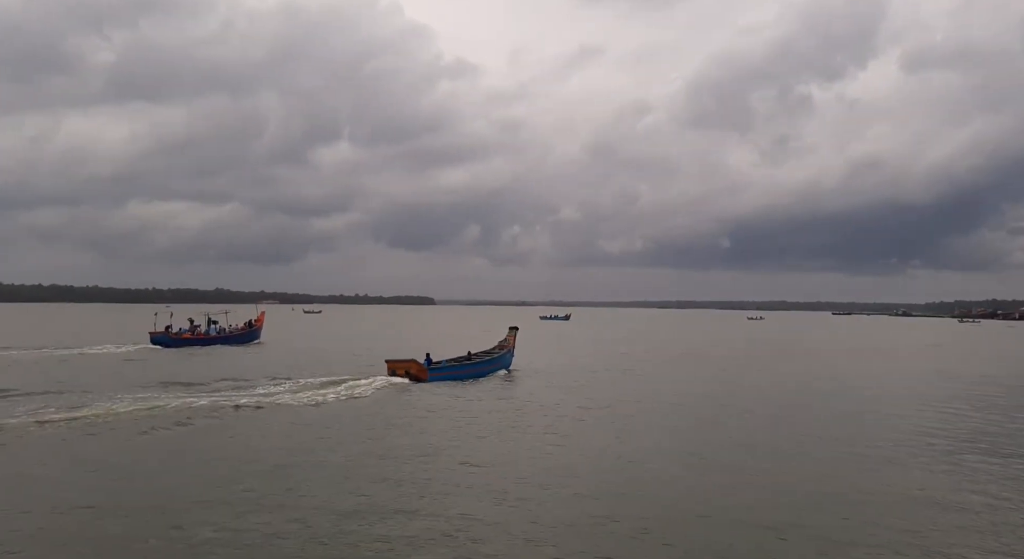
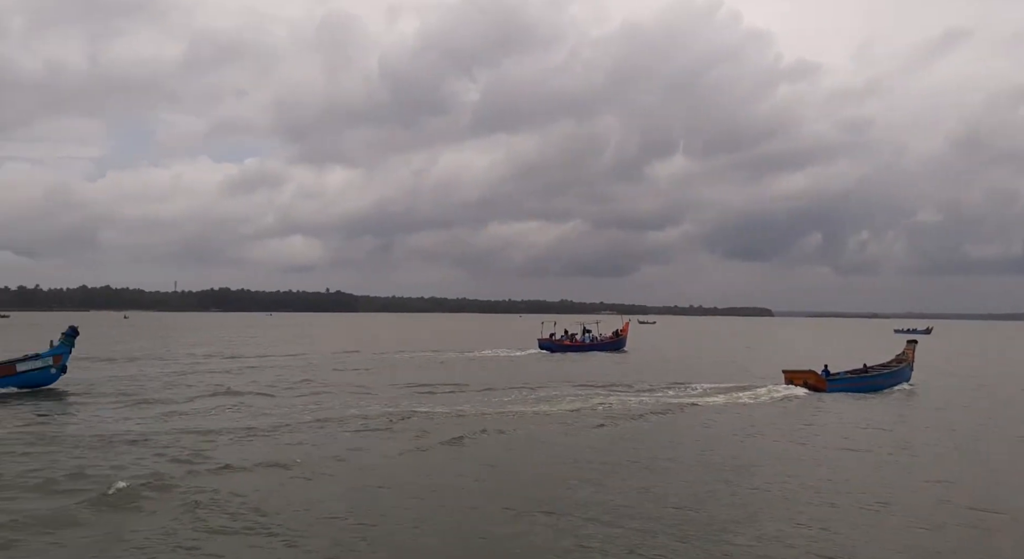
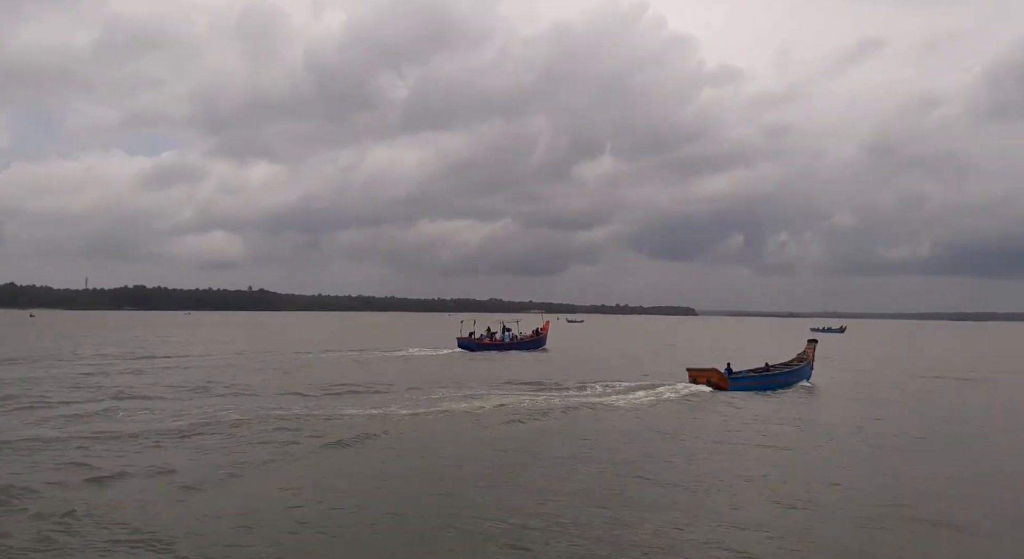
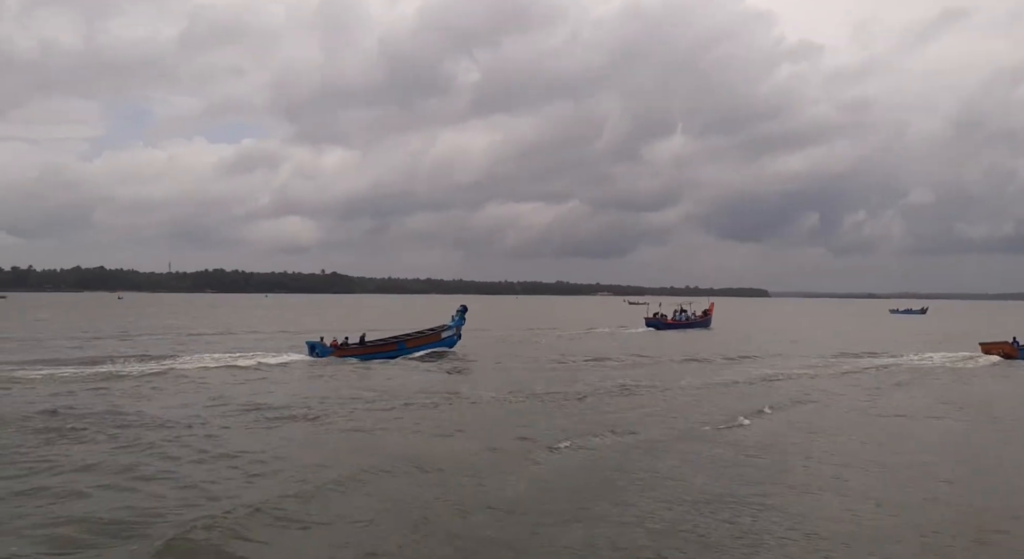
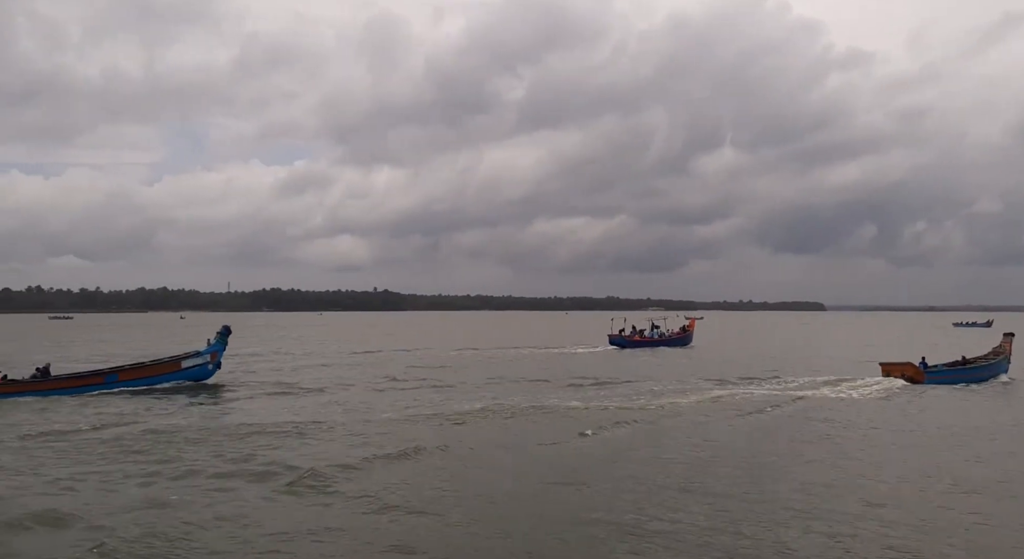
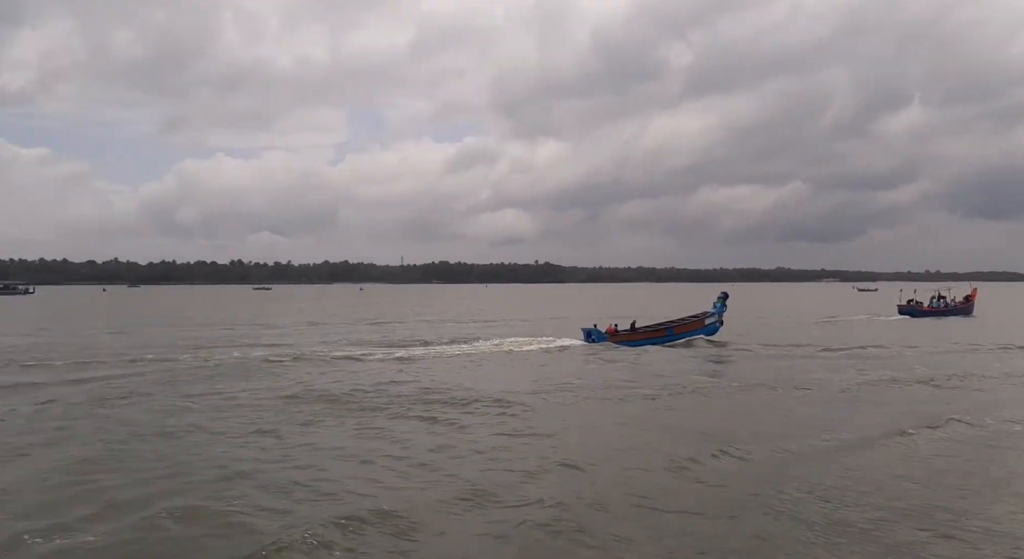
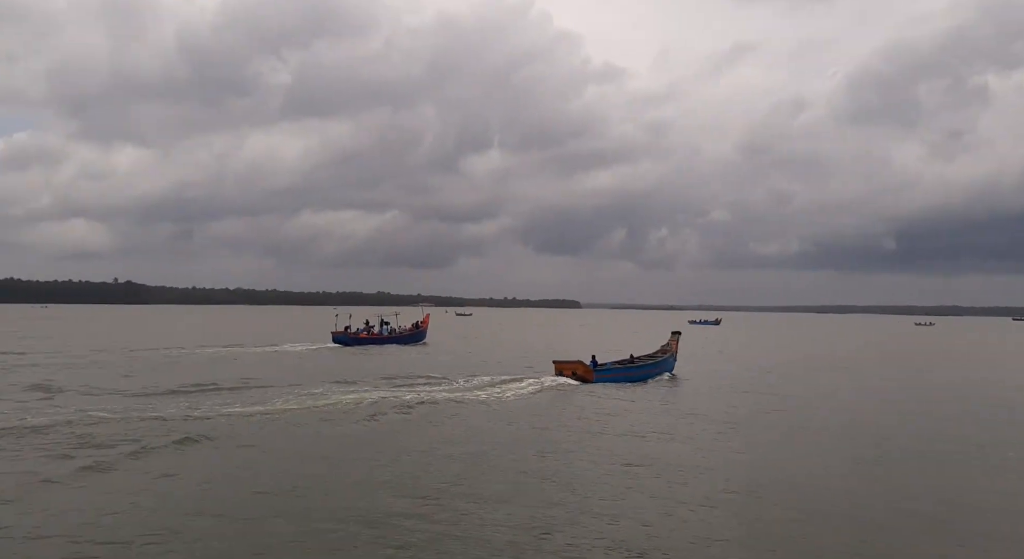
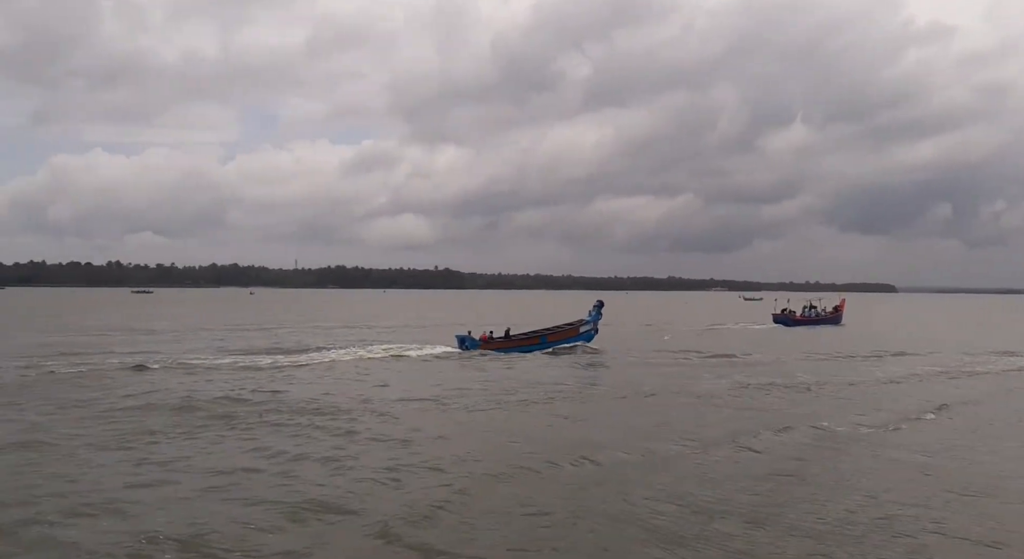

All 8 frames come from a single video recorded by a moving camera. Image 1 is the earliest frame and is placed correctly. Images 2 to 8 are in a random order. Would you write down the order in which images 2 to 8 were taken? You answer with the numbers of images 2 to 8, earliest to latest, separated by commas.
7, 3, 2, 5, 4, 8, 6
